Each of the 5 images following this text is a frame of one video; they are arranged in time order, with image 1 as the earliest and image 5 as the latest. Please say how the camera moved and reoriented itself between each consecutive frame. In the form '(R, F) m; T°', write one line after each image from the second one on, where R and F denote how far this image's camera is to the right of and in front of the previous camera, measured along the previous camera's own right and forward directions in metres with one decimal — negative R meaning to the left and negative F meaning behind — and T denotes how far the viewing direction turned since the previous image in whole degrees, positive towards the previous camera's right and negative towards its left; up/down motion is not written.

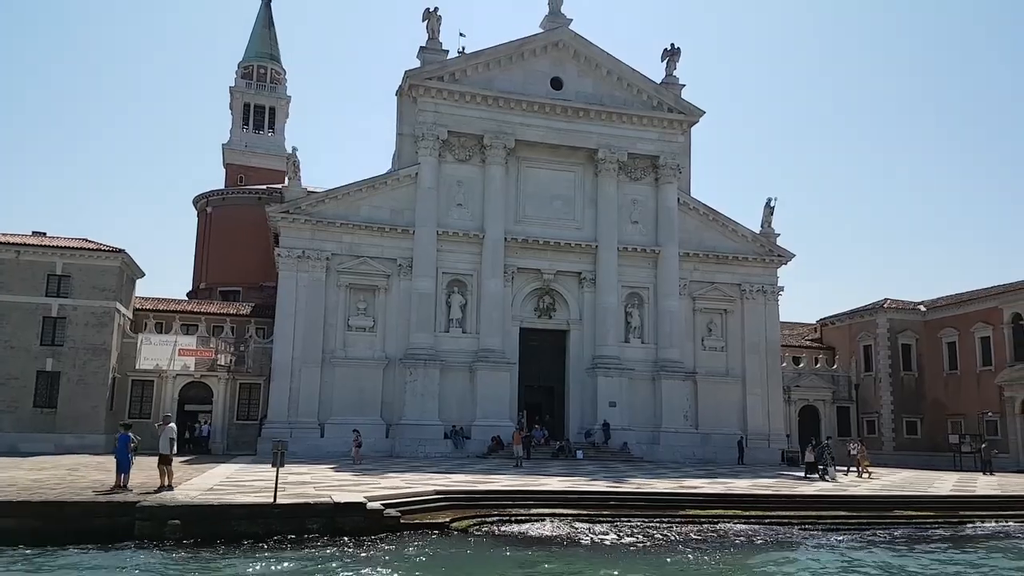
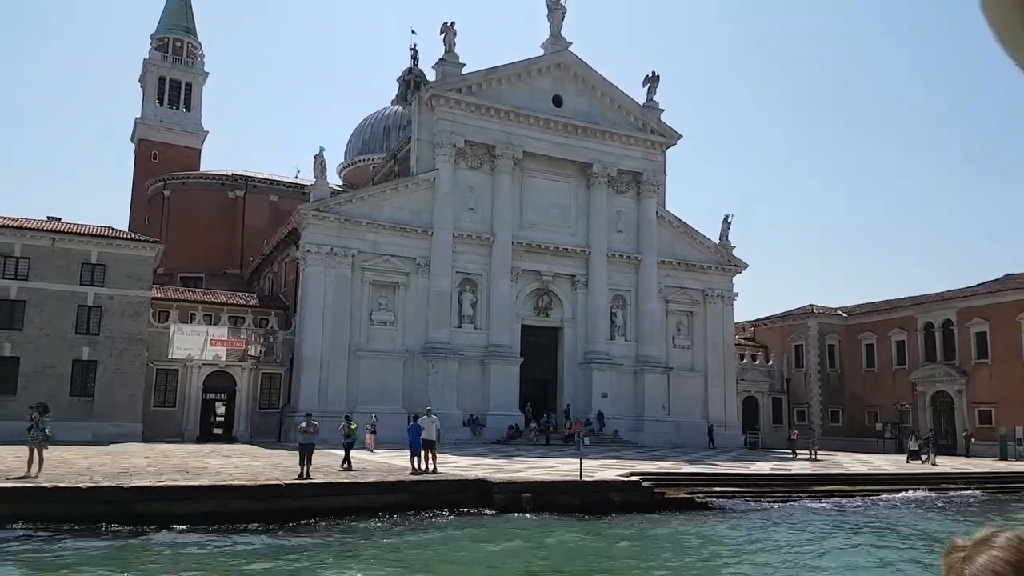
(-6.2, -2.0) m; +11°
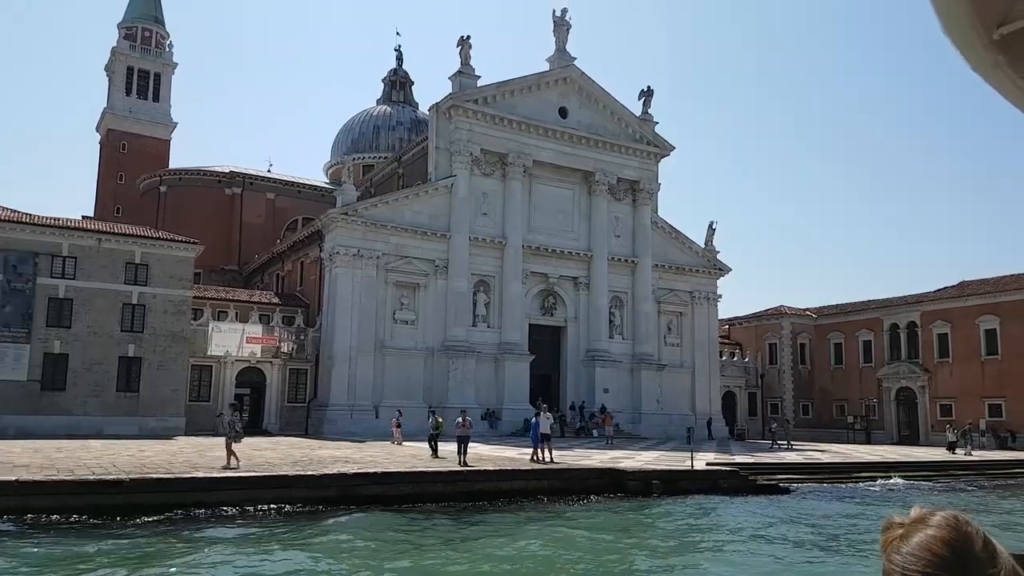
(-3.3, -1.8) m; +5°
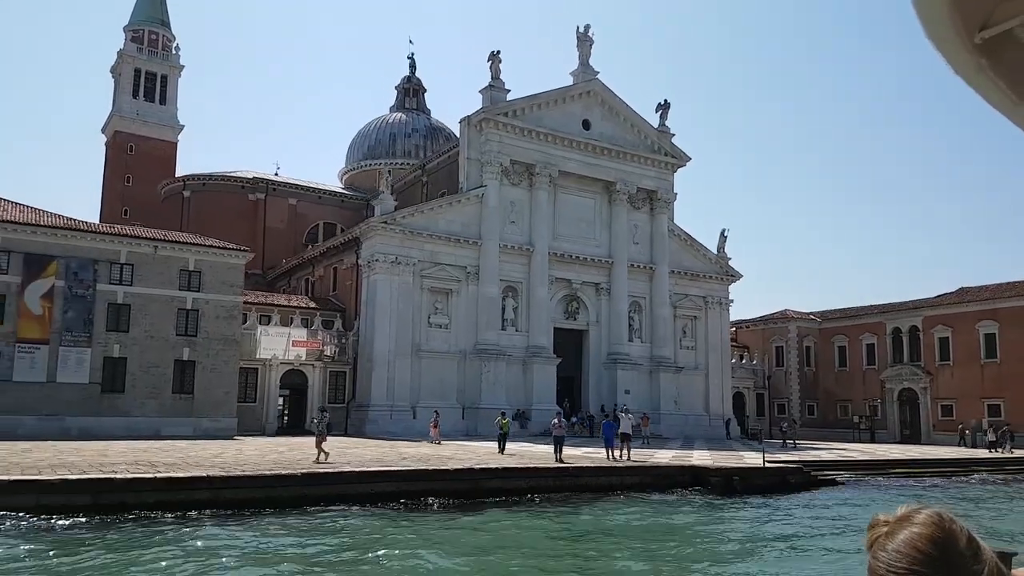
(-2.1, -1.3) m; +2°
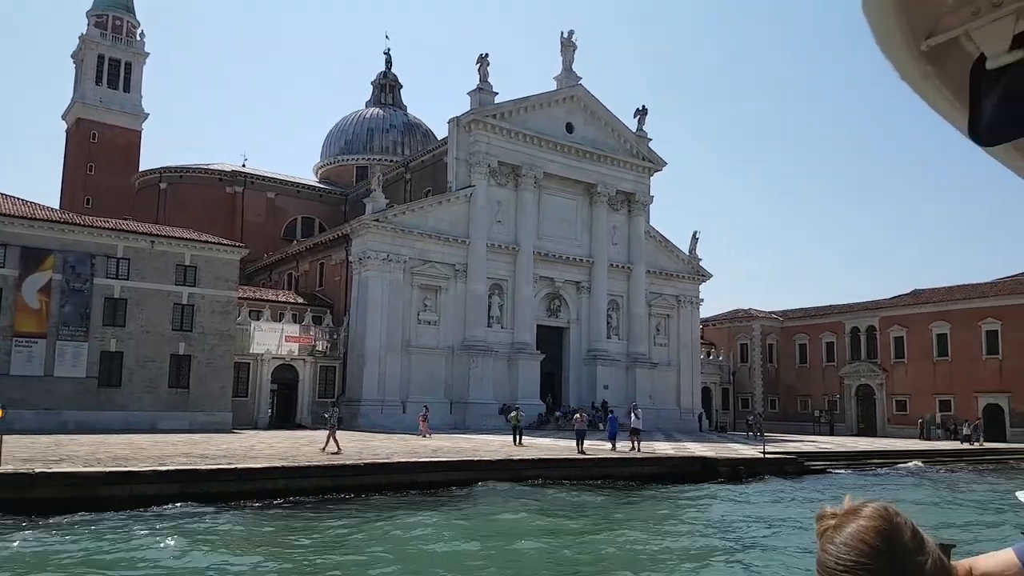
(-1.6, -0.8) m; +4°
